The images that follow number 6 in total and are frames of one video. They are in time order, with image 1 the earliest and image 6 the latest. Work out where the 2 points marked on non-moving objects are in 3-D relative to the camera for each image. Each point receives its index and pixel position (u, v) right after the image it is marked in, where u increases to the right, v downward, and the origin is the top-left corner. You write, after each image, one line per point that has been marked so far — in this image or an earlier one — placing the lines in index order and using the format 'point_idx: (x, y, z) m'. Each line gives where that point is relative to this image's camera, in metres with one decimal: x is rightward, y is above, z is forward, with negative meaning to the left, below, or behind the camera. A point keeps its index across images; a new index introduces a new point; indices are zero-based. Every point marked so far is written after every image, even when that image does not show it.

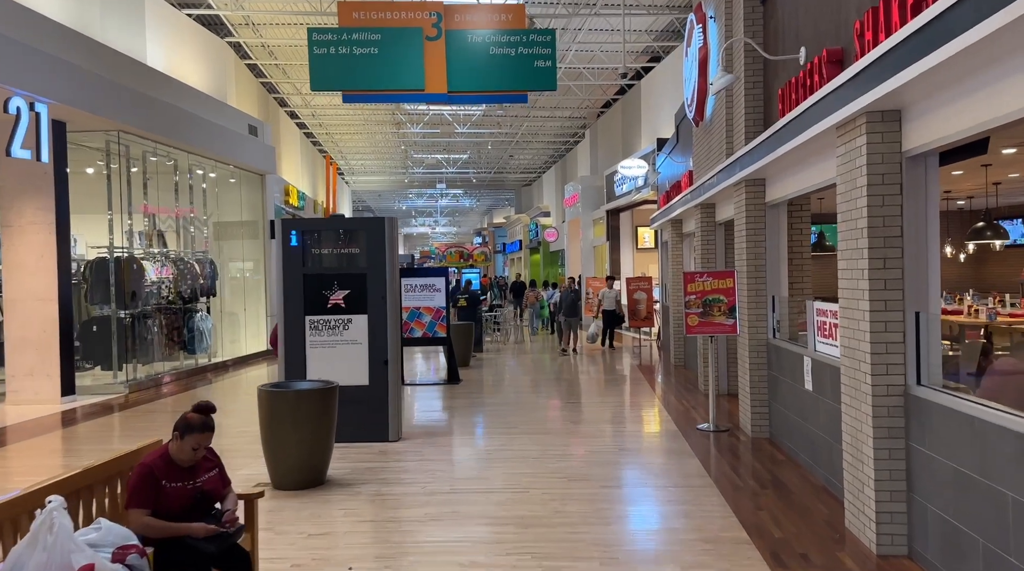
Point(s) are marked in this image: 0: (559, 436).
0: (+0.4, -1.3, +6.9) m
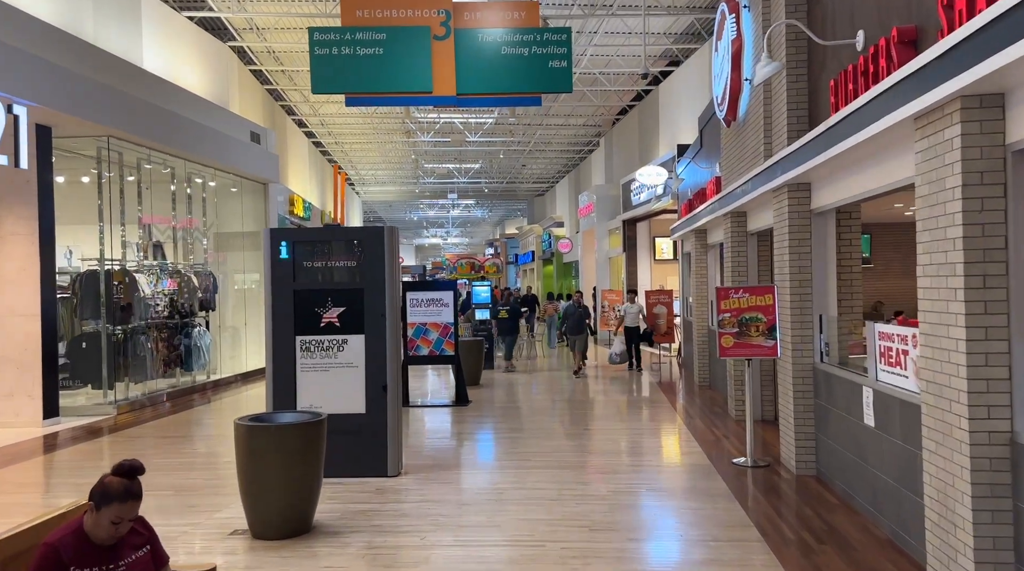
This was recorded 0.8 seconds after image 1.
0: (+0.5, -1.4, +6.2) m
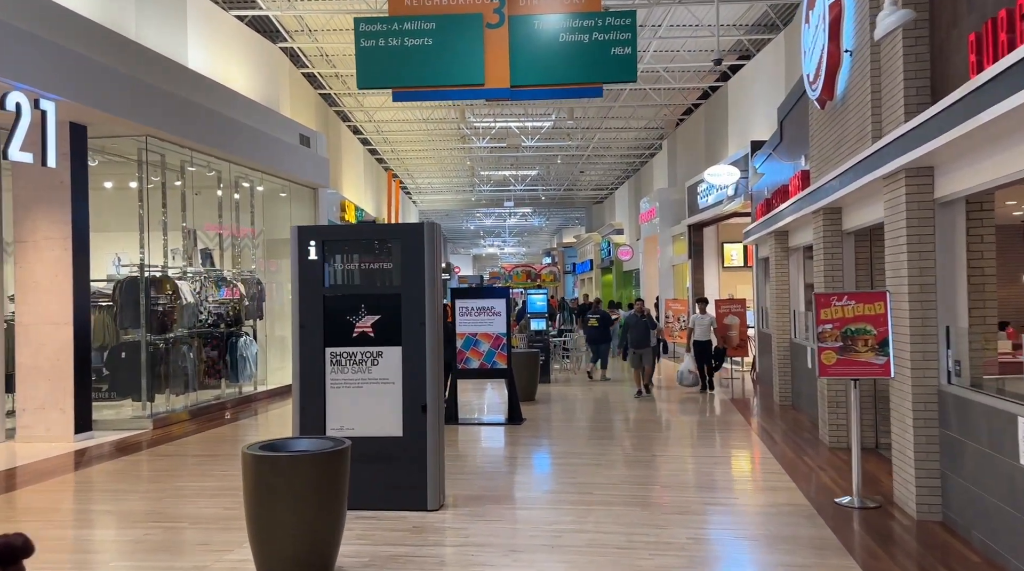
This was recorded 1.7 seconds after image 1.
0: (+0.9, -1.5, +5.4) m
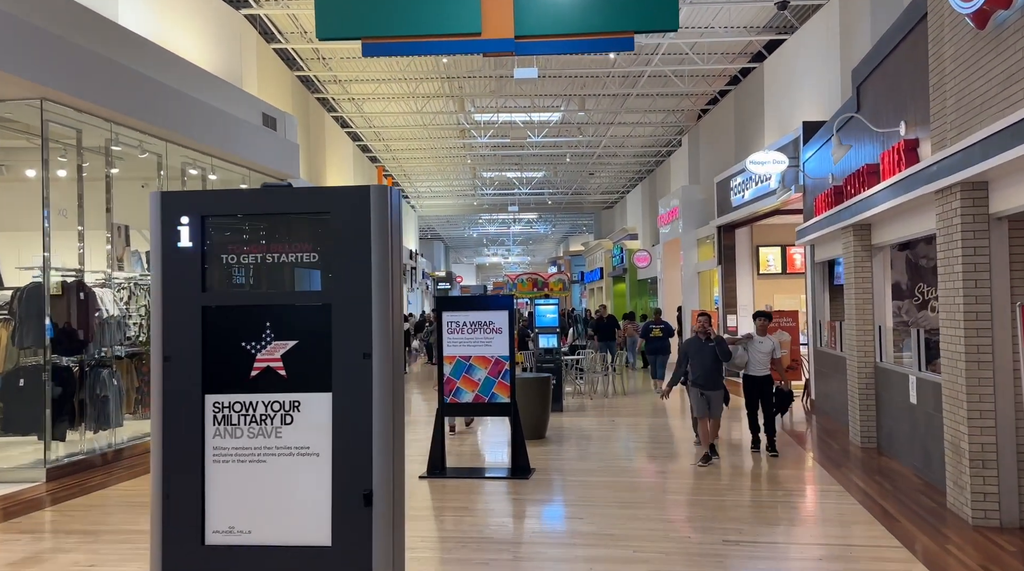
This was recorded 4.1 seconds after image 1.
0: (+0.9, -1.5, +3.2) m
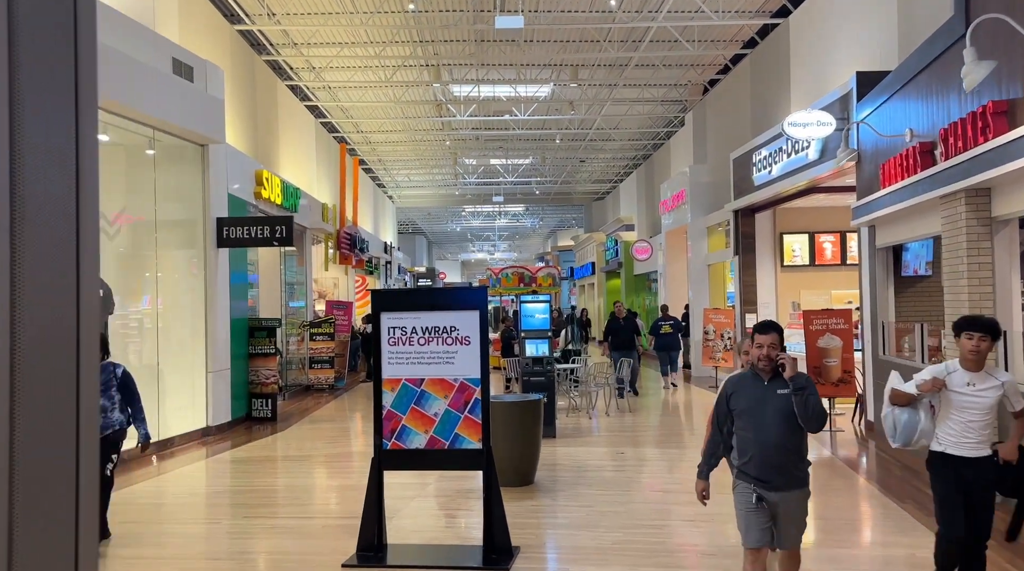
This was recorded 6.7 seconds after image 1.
0: (+0.8, -1.4, +1.0) m
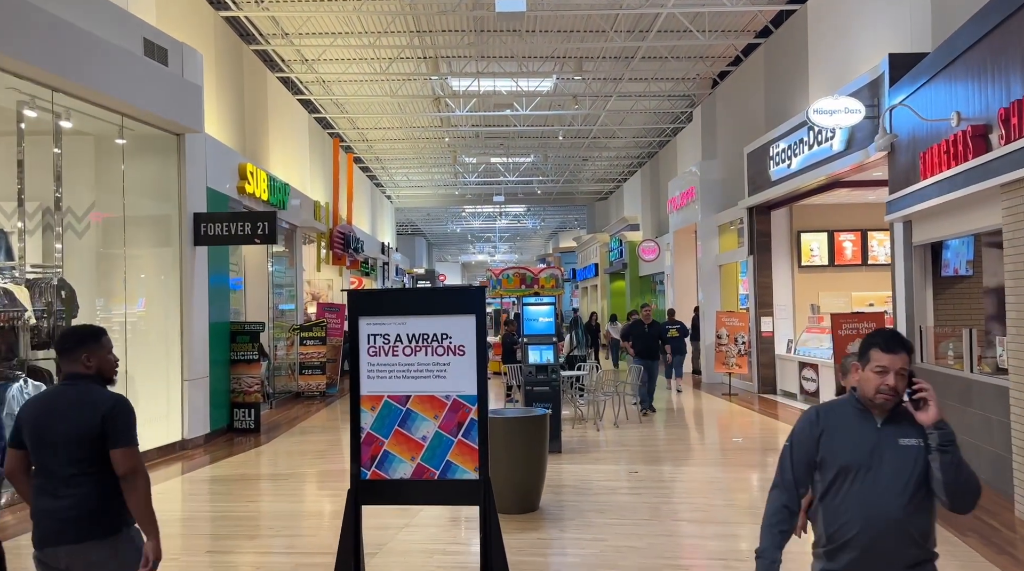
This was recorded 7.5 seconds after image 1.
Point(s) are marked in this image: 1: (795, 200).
0: (+0.8, -1.4, +0.2) m
1: (+4.1, +1.2, +11.4) m
